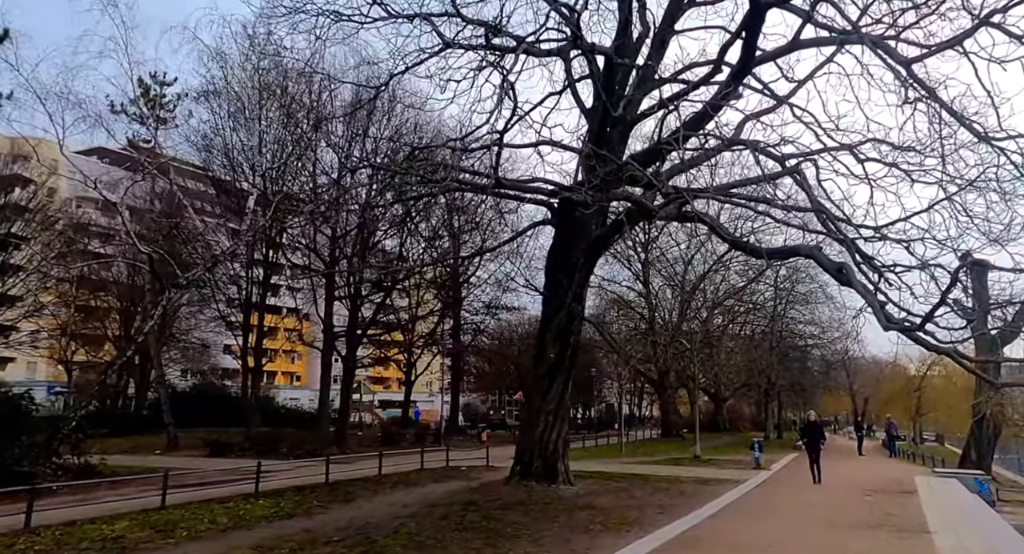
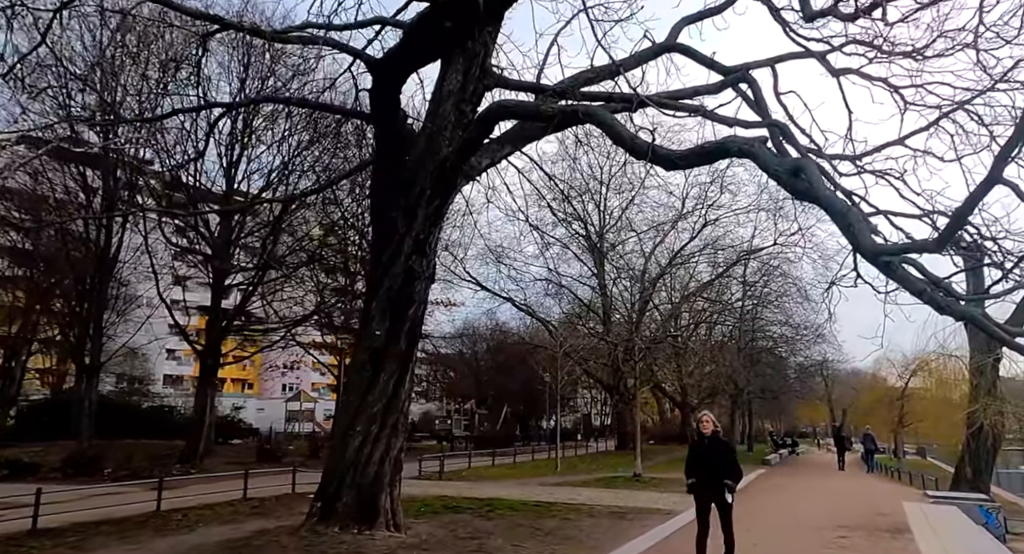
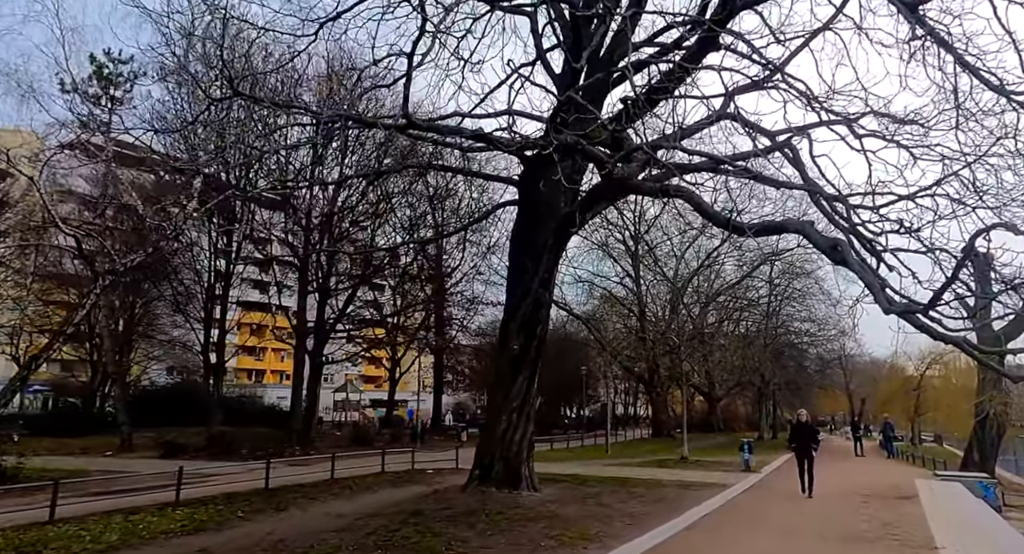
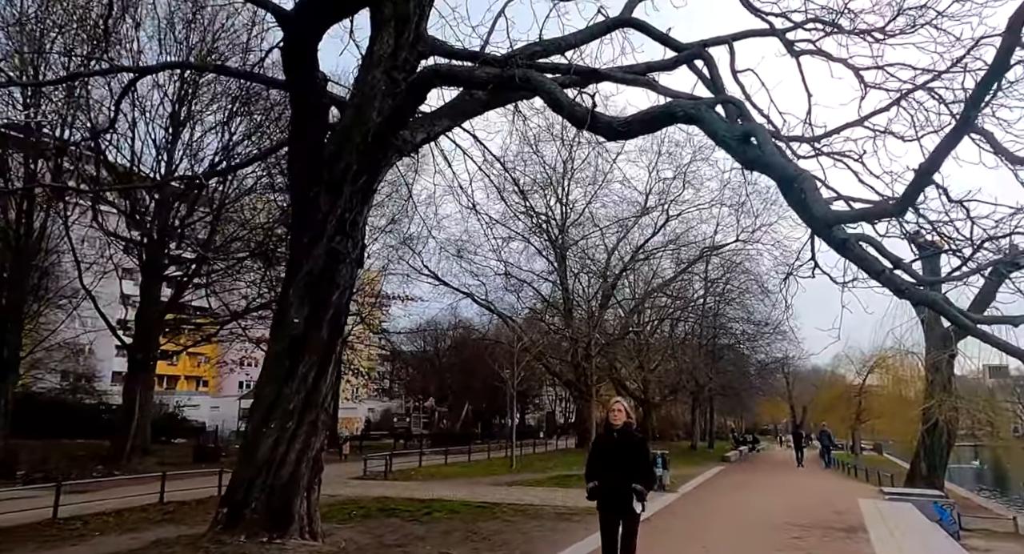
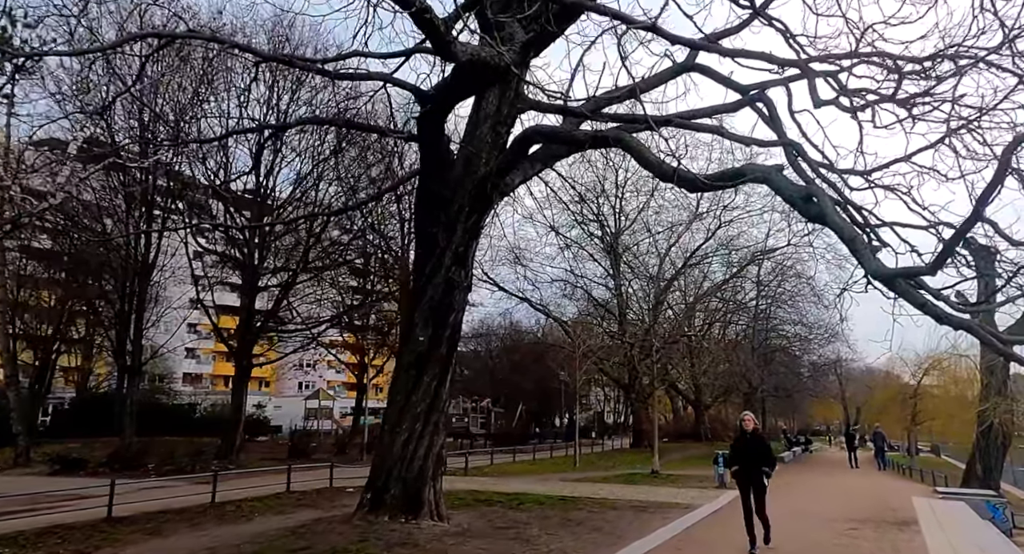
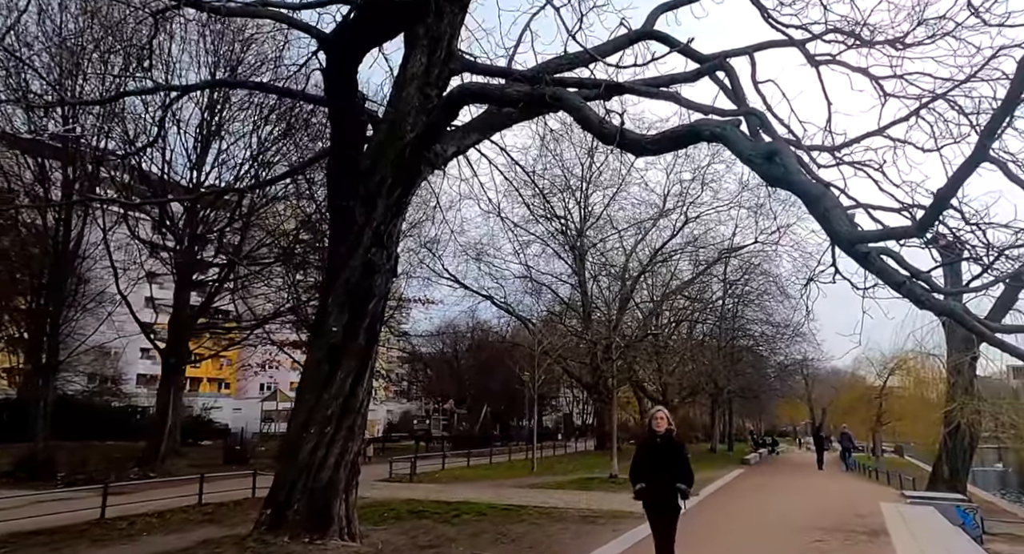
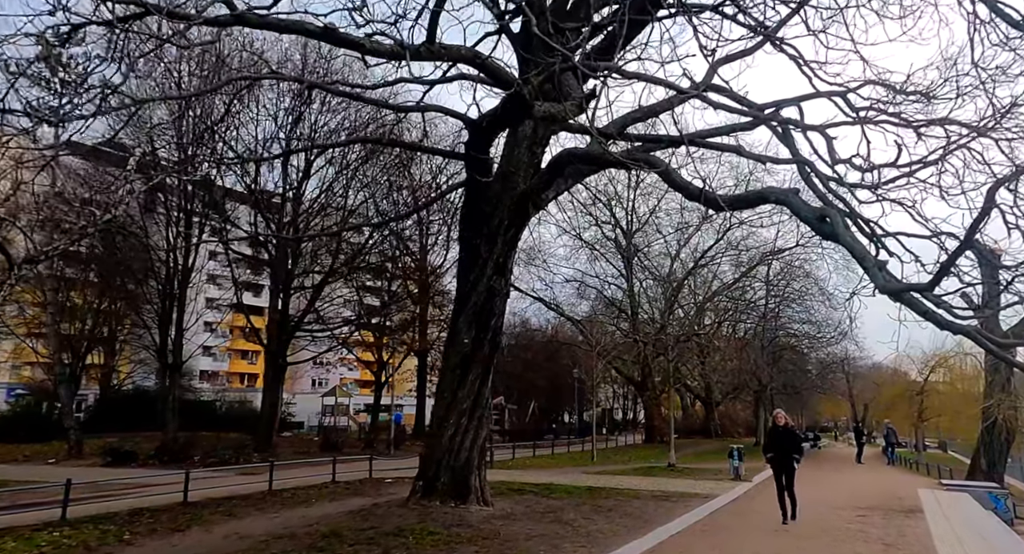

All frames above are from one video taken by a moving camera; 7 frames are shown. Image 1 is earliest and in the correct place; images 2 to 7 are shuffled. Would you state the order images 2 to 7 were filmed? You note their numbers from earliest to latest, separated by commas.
3, 7, 5, 2, 6, 4
